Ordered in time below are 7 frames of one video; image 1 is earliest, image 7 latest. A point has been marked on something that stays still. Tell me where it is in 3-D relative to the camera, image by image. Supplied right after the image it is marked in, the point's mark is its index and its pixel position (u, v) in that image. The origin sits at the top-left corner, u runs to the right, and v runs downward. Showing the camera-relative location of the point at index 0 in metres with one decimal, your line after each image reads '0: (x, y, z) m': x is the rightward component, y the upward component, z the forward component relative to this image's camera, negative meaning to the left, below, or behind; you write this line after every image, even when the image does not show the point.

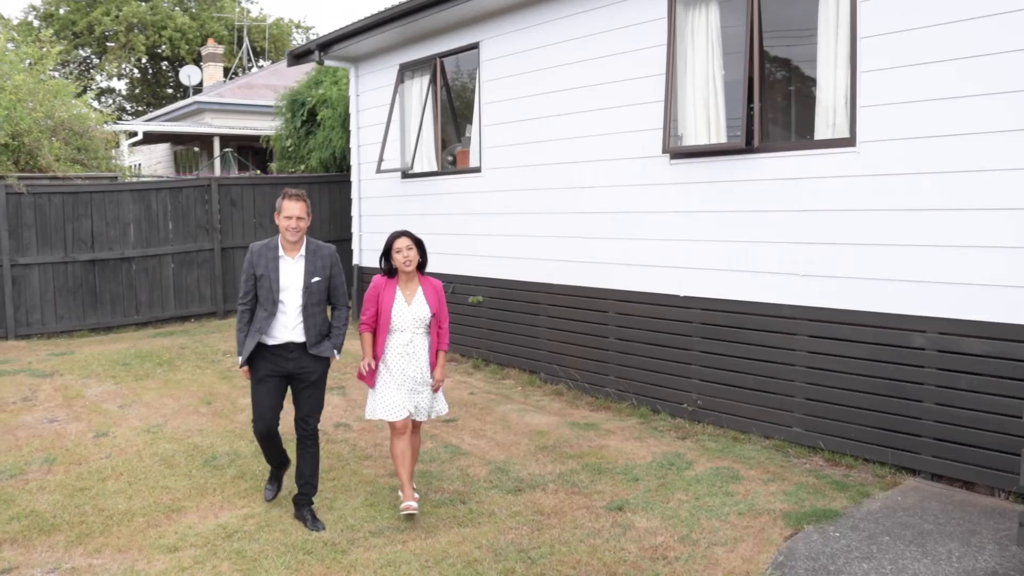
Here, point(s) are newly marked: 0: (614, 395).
0: (+1.0, -0.9, +7.4) m
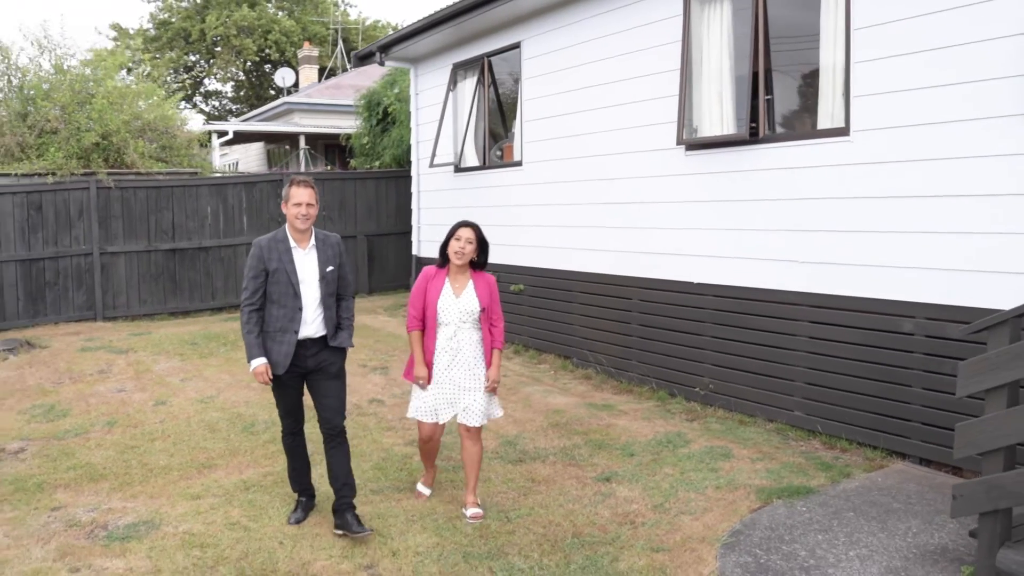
0: (+1.2, -0.8, +7.7) m
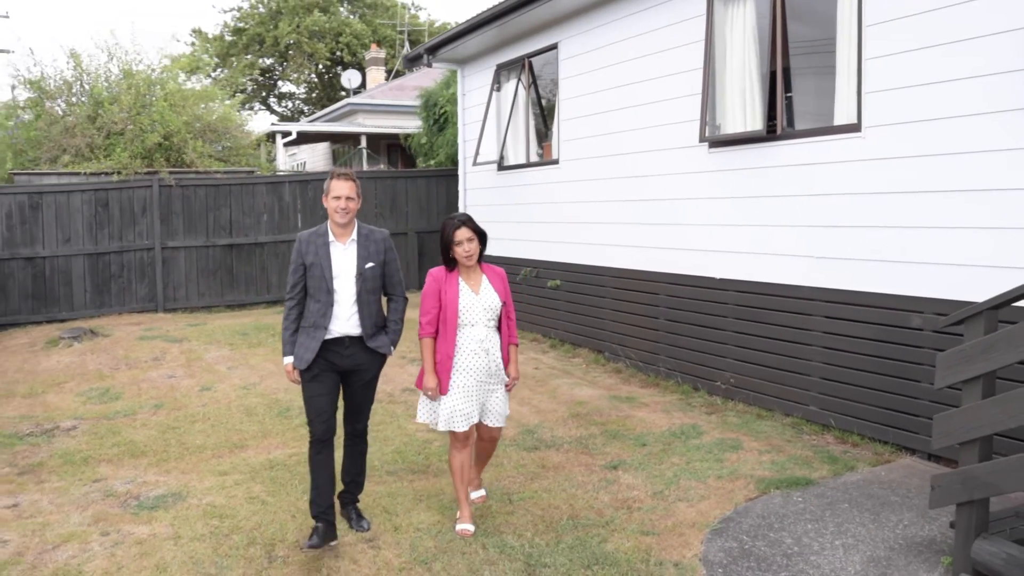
0: (+1.4, -0.8, +7.7) m
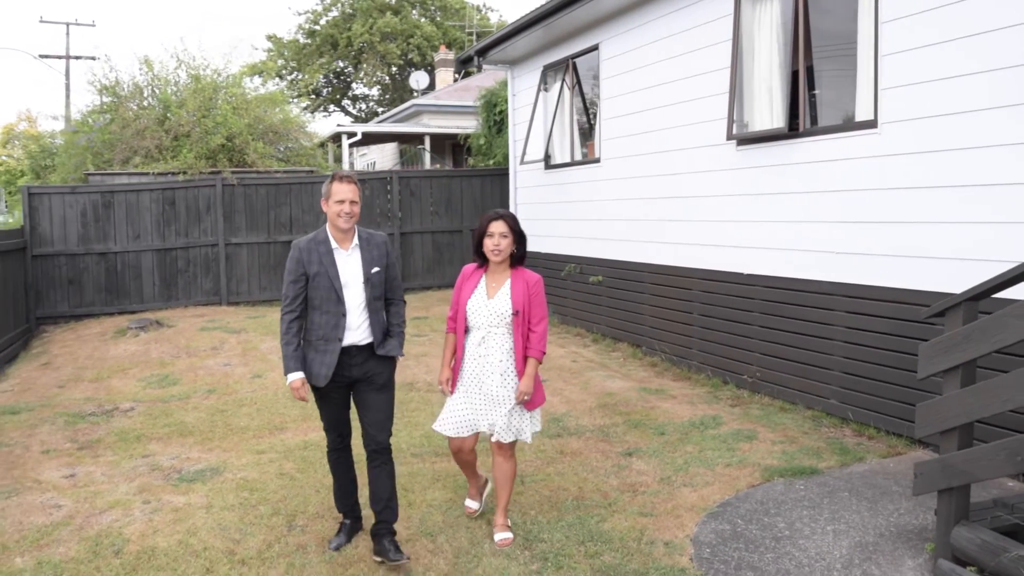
0: (+1.7, -0.7, +7.8) m
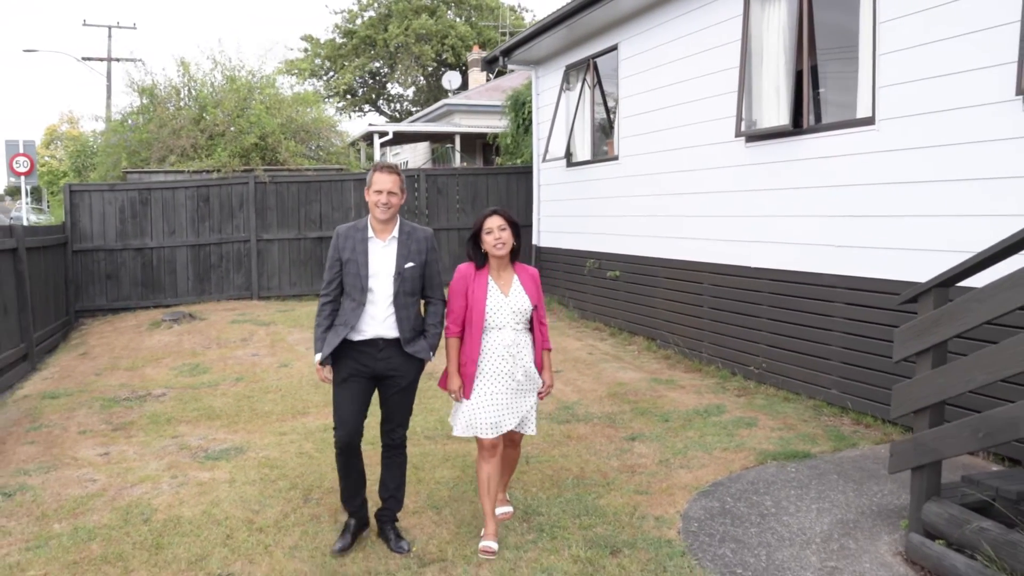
0: (+1.9, -0.7, +8.0) m
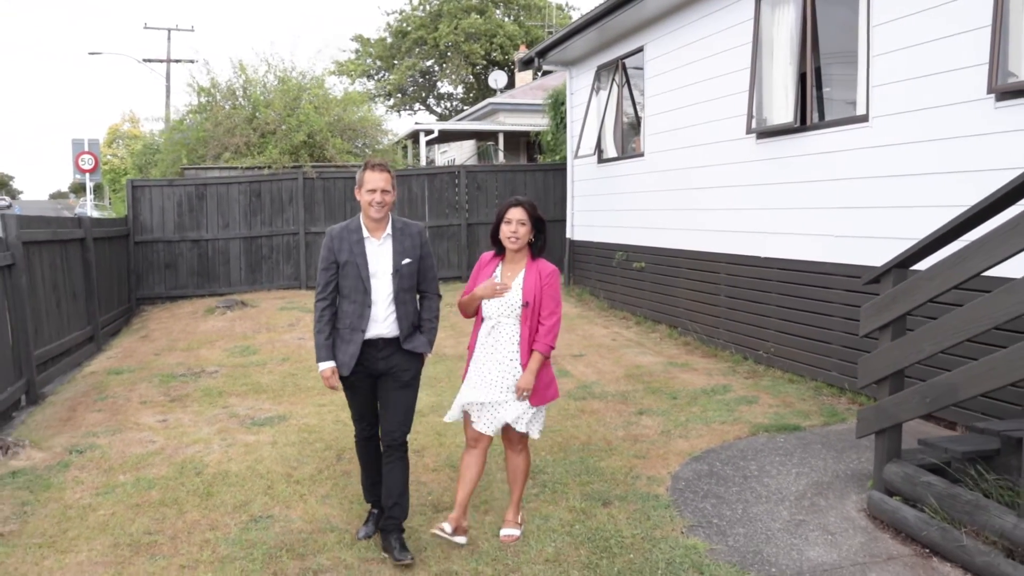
0: (+2.1, -0.6, +8.4) m
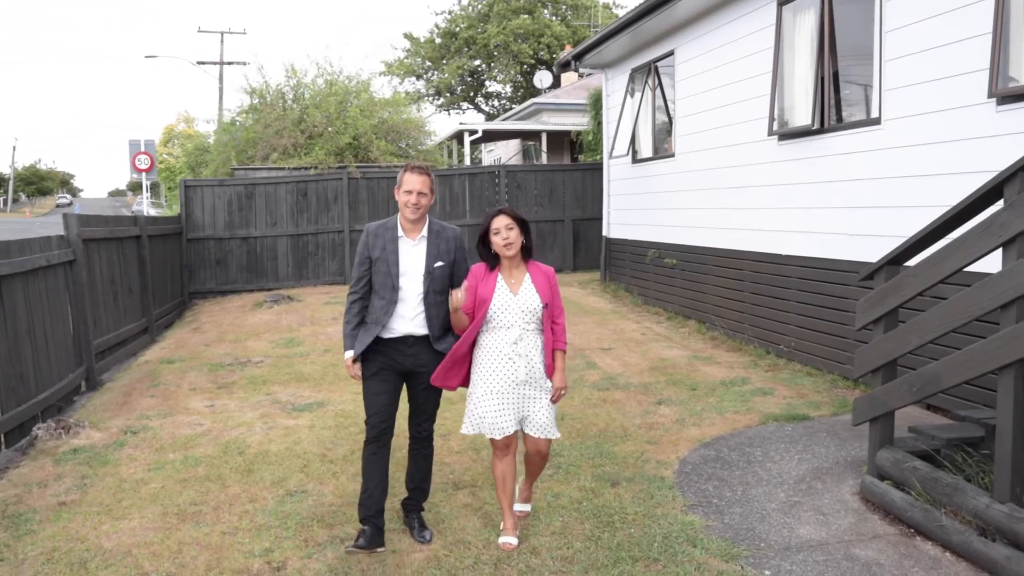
0: (+2.4, -0.5, +8.6) m
